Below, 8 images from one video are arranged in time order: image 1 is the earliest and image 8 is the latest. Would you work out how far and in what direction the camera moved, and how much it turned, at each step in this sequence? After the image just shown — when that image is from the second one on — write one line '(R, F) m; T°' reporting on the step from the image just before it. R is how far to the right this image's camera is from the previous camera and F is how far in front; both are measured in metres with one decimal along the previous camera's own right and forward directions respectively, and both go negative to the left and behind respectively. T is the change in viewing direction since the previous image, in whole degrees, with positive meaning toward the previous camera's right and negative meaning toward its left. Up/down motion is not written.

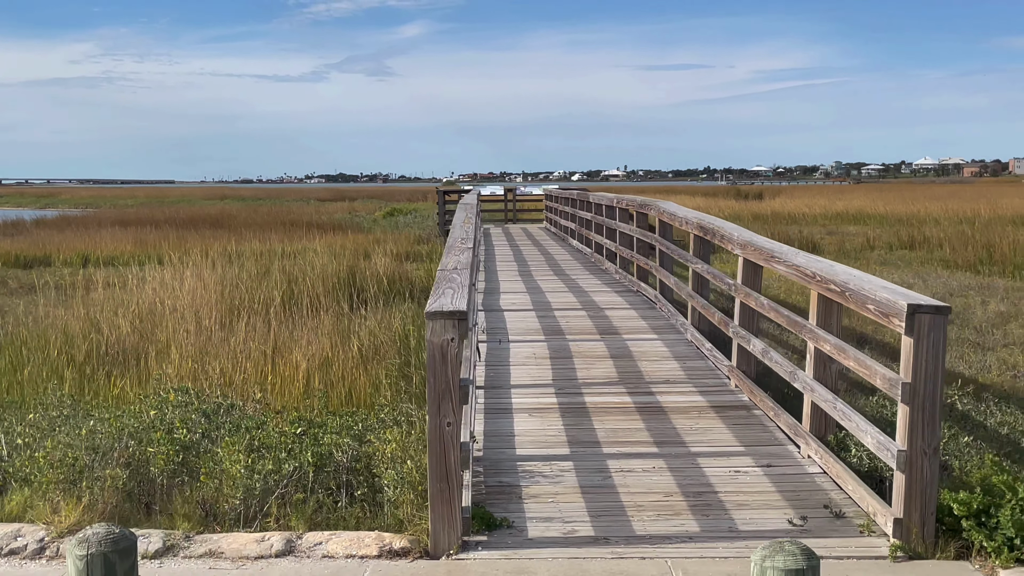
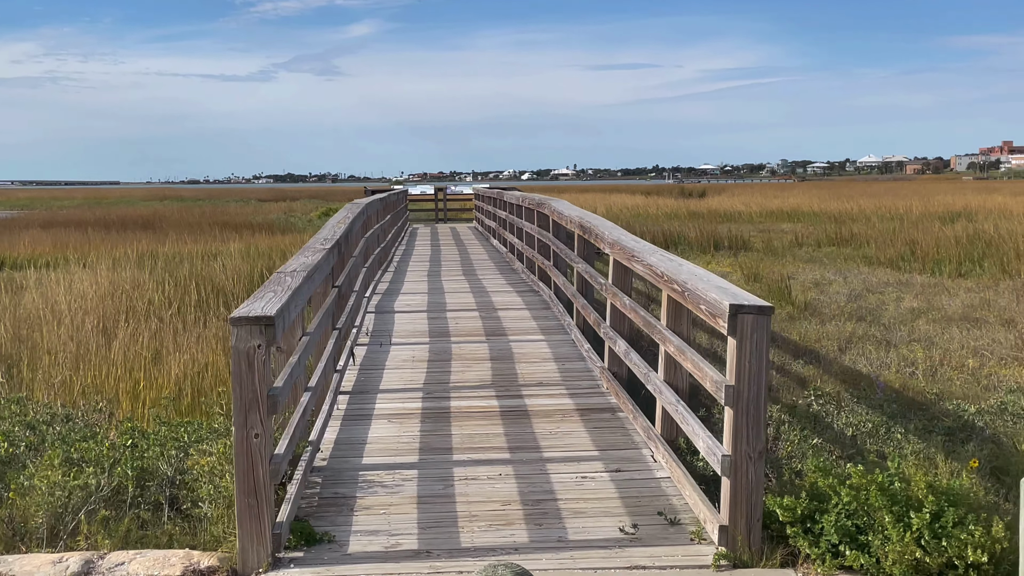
(+0.3, +0.1) m; +2°
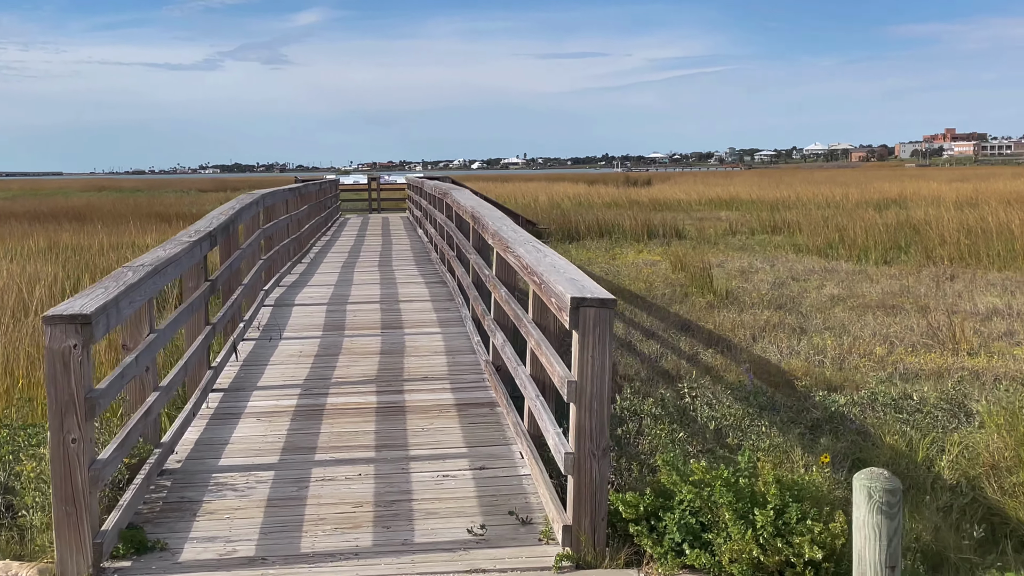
(+0.3, +0.1) m; +2°
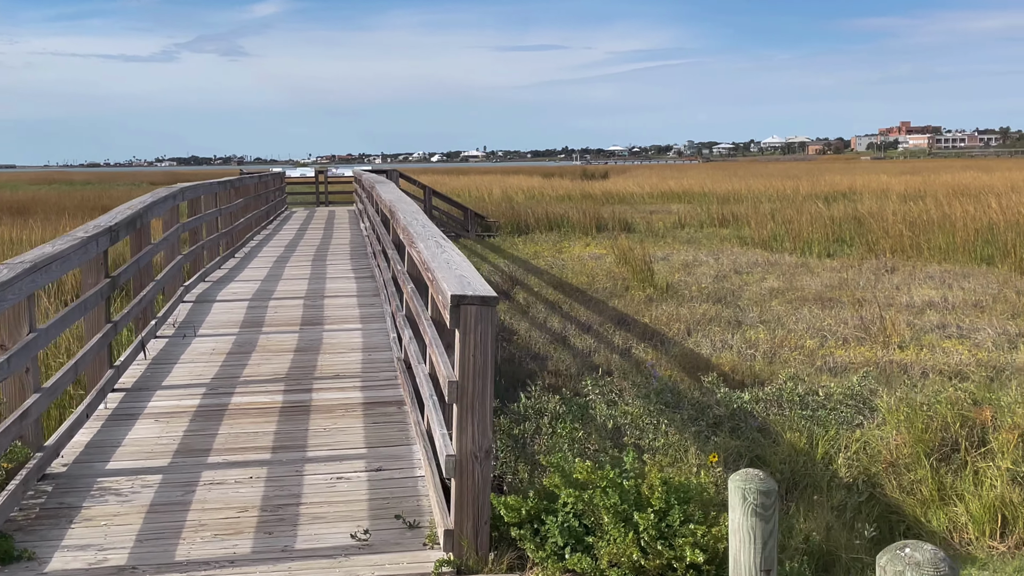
(+0.2, +0.1) m; +2°
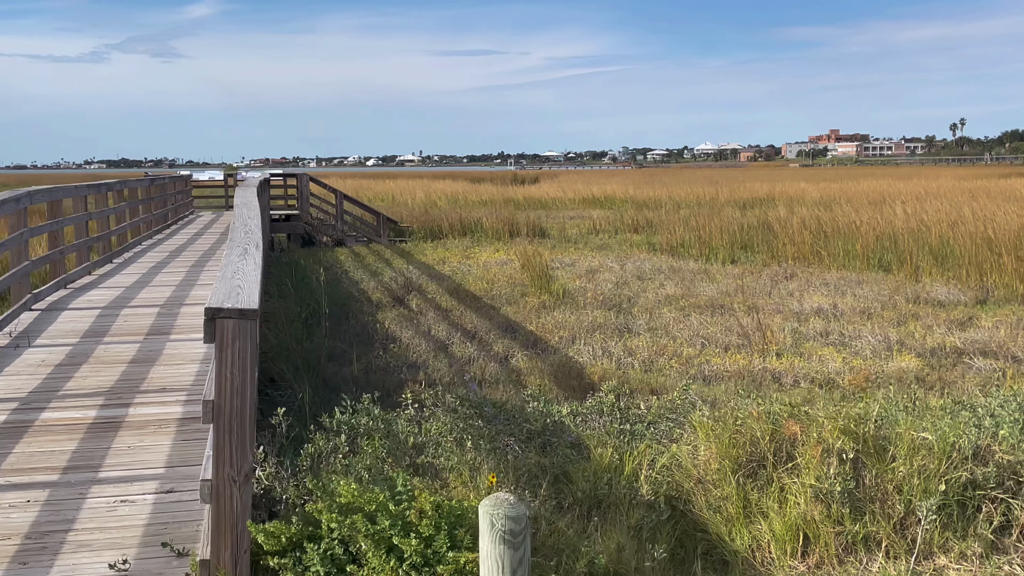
(+0.4, +0.1) m; +3°
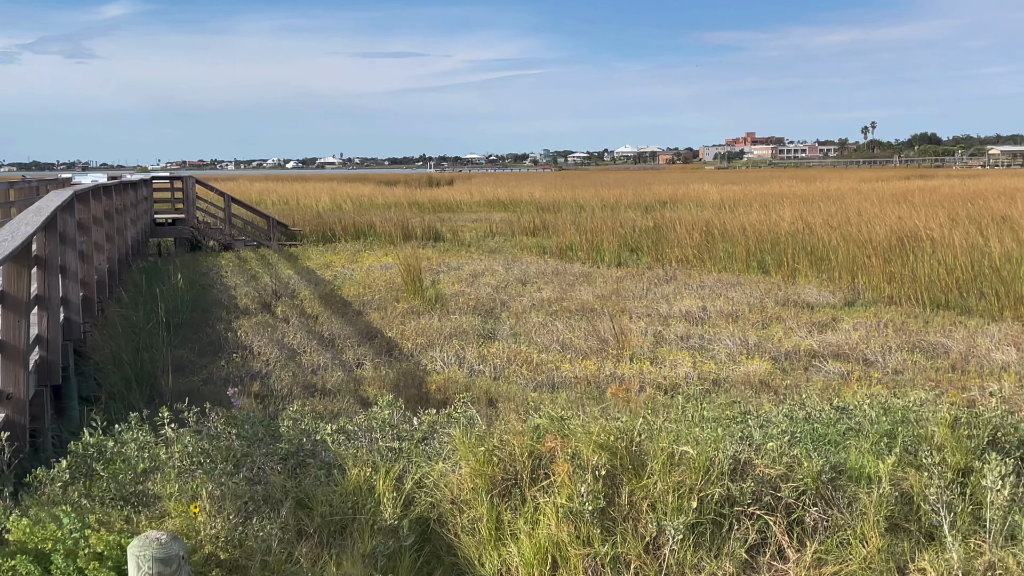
(+0.4, +0.1) m; +4°
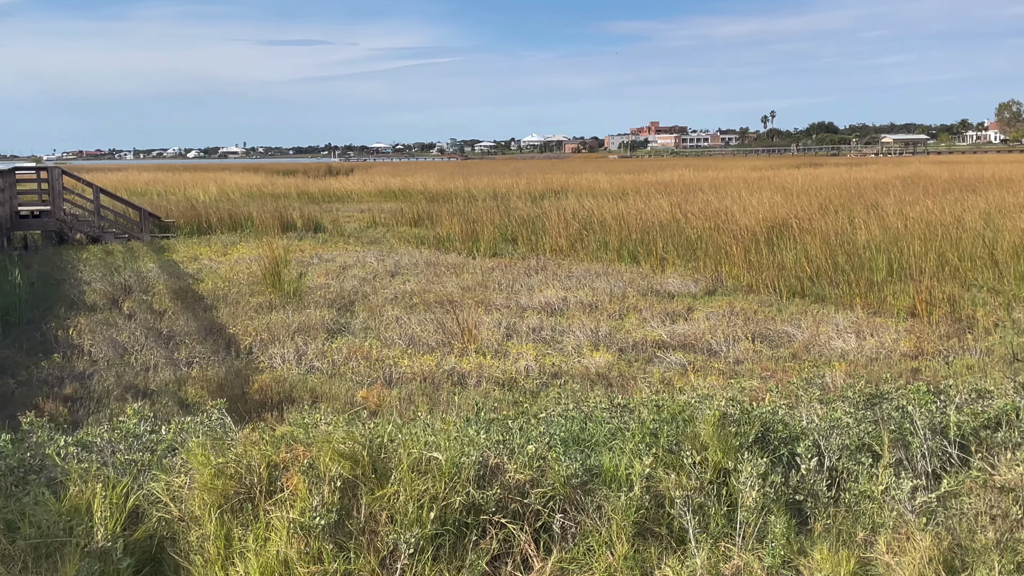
(+0.4, +0.1) m; +5°
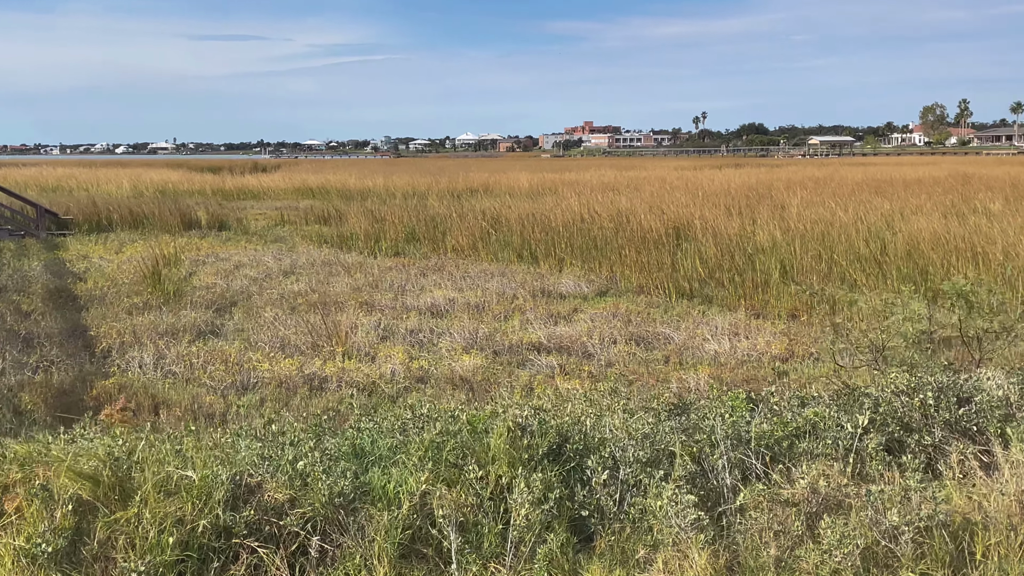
(+0.4, +0.1) m; +3°
